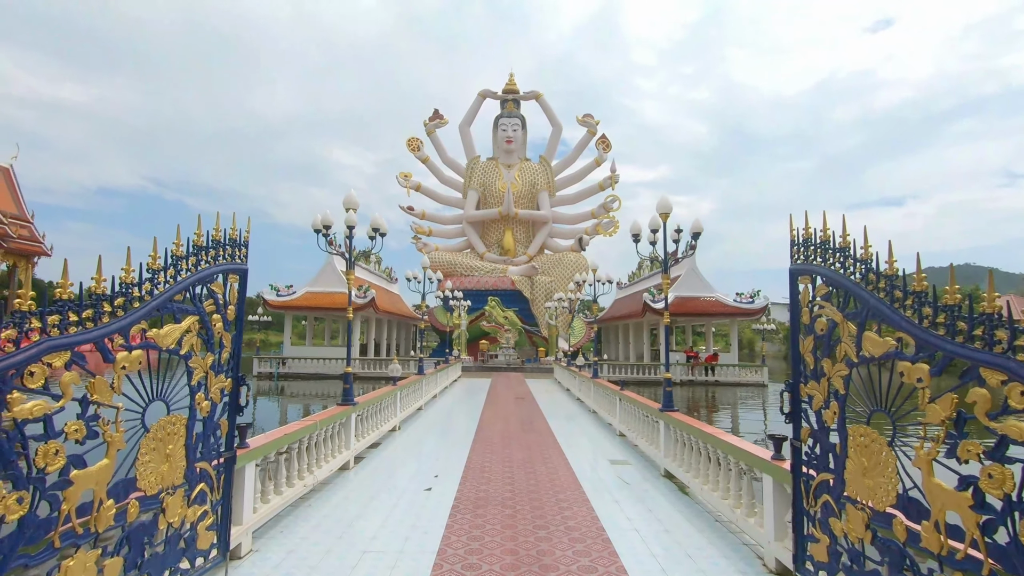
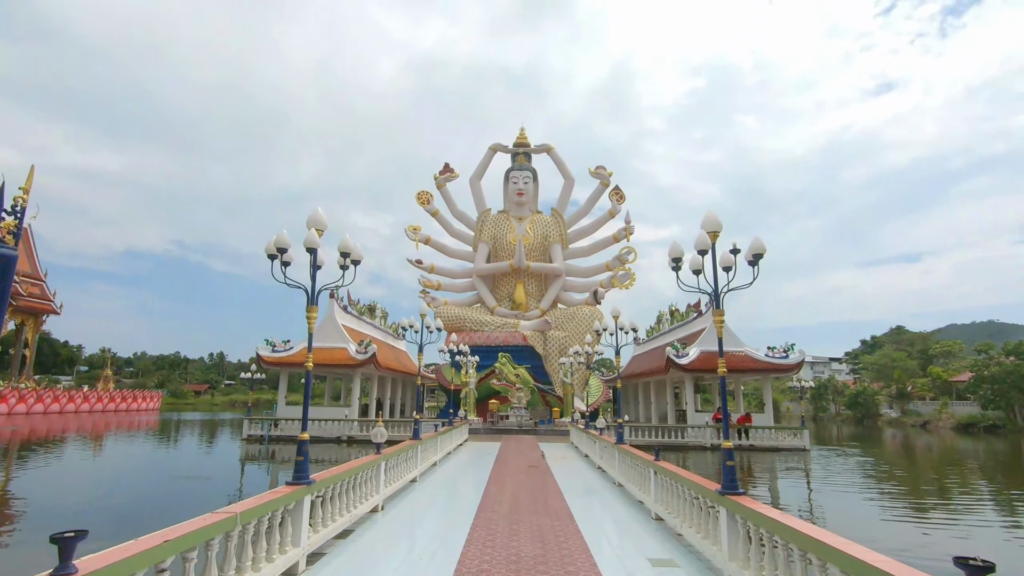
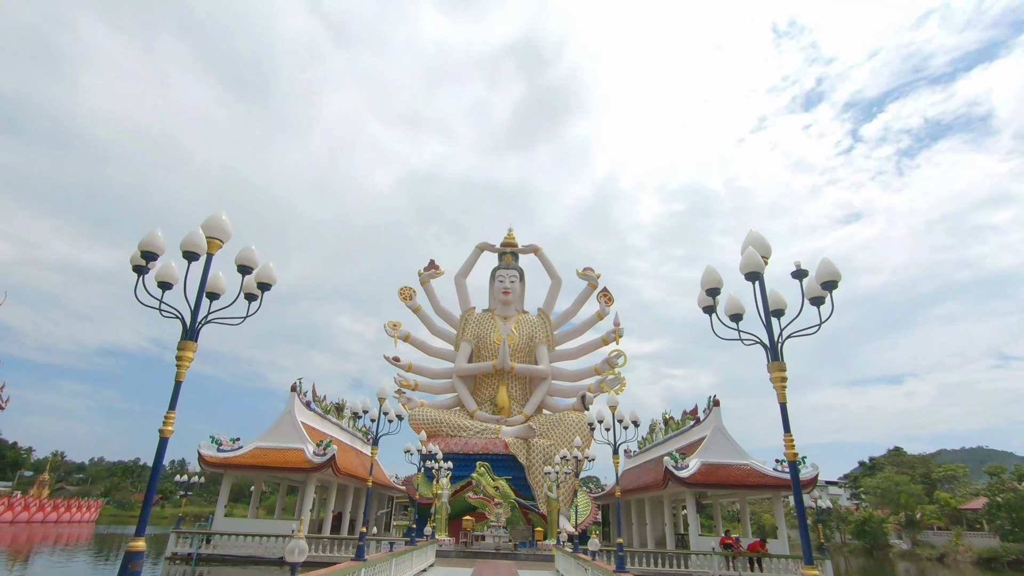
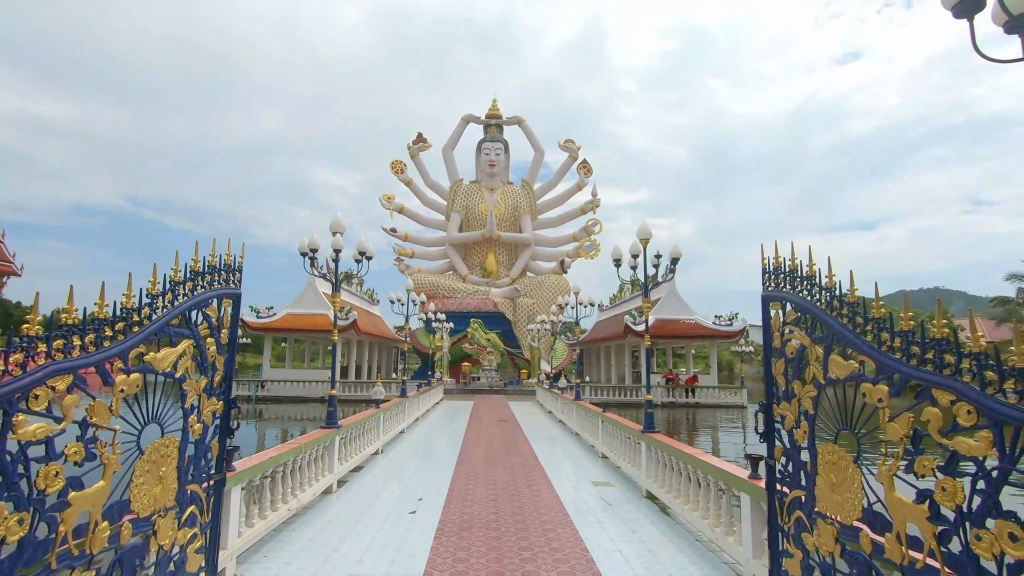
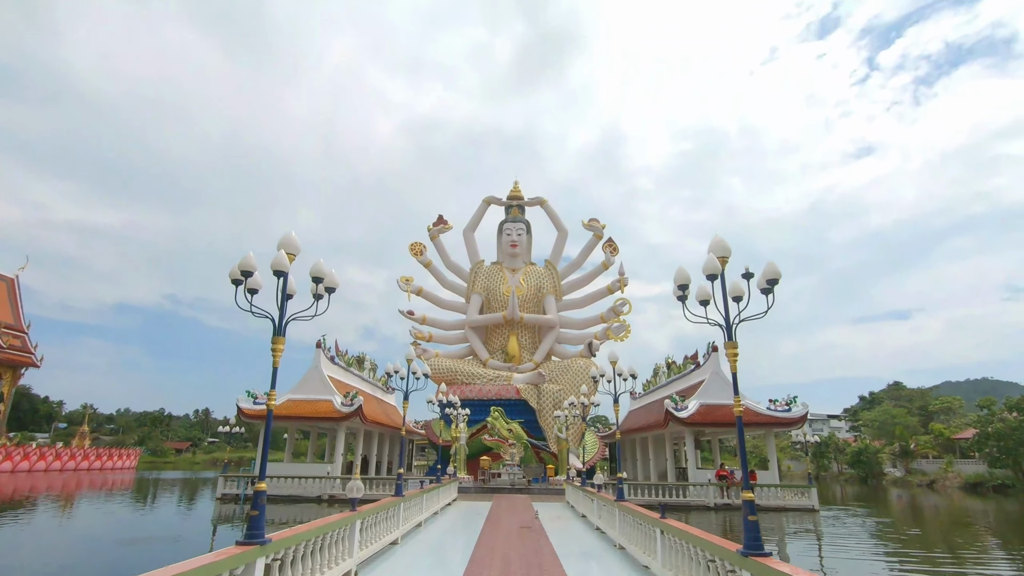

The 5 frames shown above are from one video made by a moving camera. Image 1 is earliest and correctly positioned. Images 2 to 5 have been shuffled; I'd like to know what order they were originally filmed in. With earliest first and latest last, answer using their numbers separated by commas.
4, 2, 5, 3
